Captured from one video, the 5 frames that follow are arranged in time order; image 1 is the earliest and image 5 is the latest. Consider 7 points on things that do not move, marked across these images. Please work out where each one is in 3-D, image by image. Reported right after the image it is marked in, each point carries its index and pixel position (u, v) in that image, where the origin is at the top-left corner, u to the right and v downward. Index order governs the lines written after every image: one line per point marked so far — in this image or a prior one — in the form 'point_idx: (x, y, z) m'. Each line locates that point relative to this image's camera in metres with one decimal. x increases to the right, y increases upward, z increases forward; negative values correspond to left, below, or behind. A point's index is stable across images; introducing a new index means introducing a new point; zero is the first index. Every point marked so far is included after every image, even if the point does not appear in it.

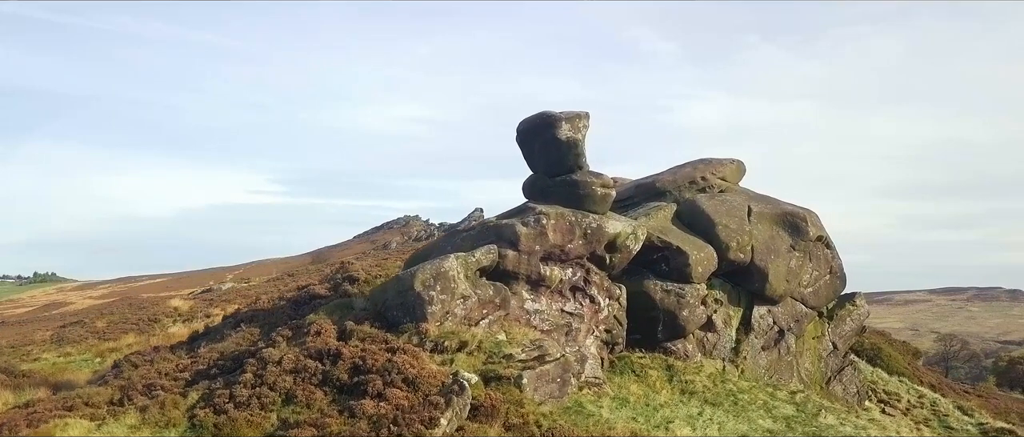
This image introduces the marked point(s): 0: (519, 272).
0: (+0.2, -1.3, +17.4) m
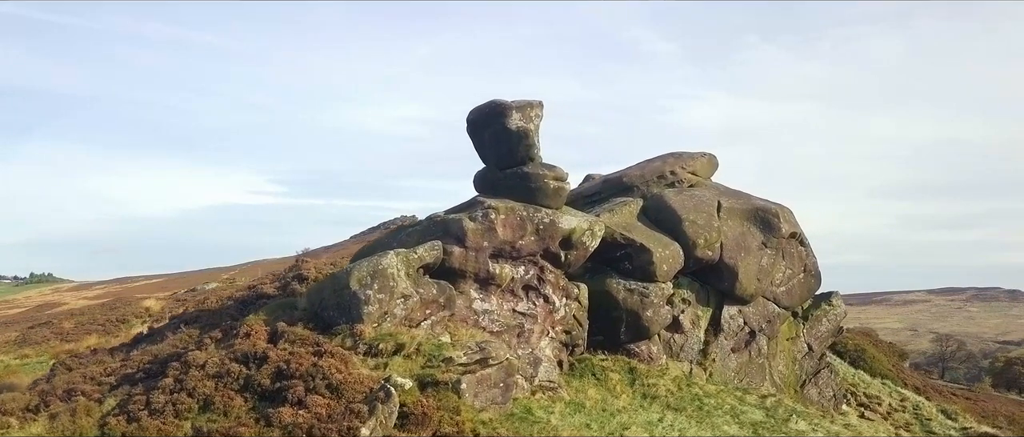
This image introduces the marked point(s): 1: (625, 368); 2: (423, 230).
0: (-1.1, -1.2, +16.4) m
1: (+3.1, -4.1, +19.6) m
2: (-2.1, -0.3, +16.9) m
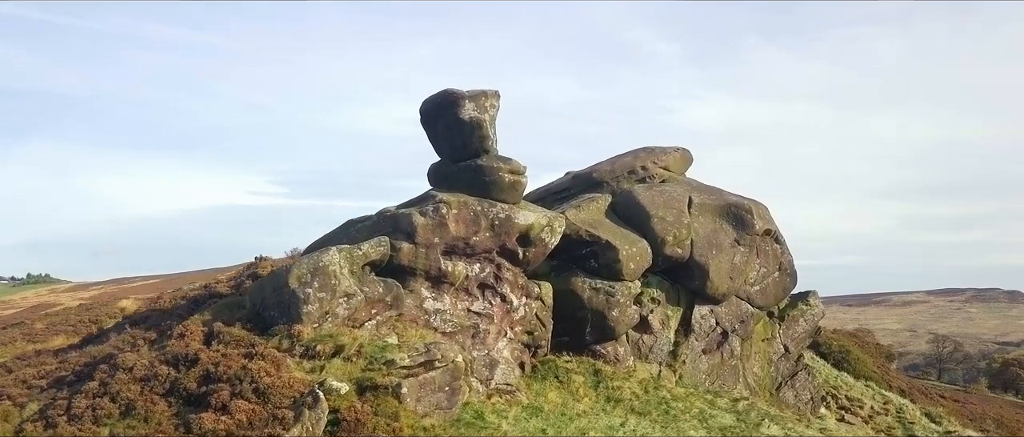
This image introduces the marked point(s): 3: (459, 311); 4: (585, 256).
0: (-2.1, -1.1, +15.6) m
1: (+2.1, -4.0, +18.8) m
2: (-3.2, -0.2, +16.1) m
3: (-1.2, -2.1, +16.2) m
4: (+2.0, -1.0, +19.5) m
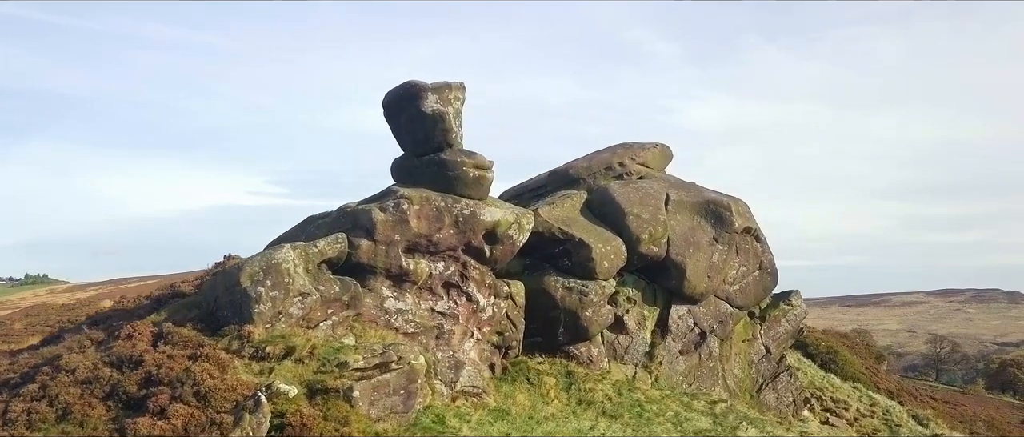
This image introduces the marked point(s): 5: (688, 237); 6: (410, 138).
0: (-2.9, -1.0, +15.1) m
1: (+1.3, -3.9, +18.2) m
2: (-4.0, -0.1, +15.6) m
3: (-2.0, -2.0, +15.6) m
4: (+1.2, -1.0, +19.0) m
5: (+4.9, -0.5, +19.6) m
6: (-2.3, +1.8, +16.1) m
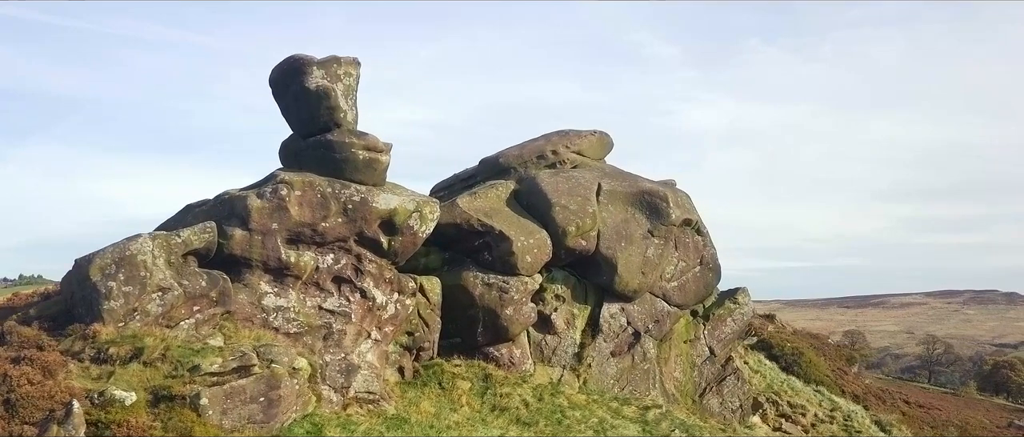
0: (-5.0, -0.7, +13.6) m
1: (-0.8, -3.7, +16.8) m
2: (-6.1, +0.2, +14.1) m
3: (-4.1, -1.8, +14.2) m
4: (-0.9, -0.7, +17.5) m
5: (+2.8, -0.3, +18.1) m
6: (-4.4, +2.0, +14.6) m
